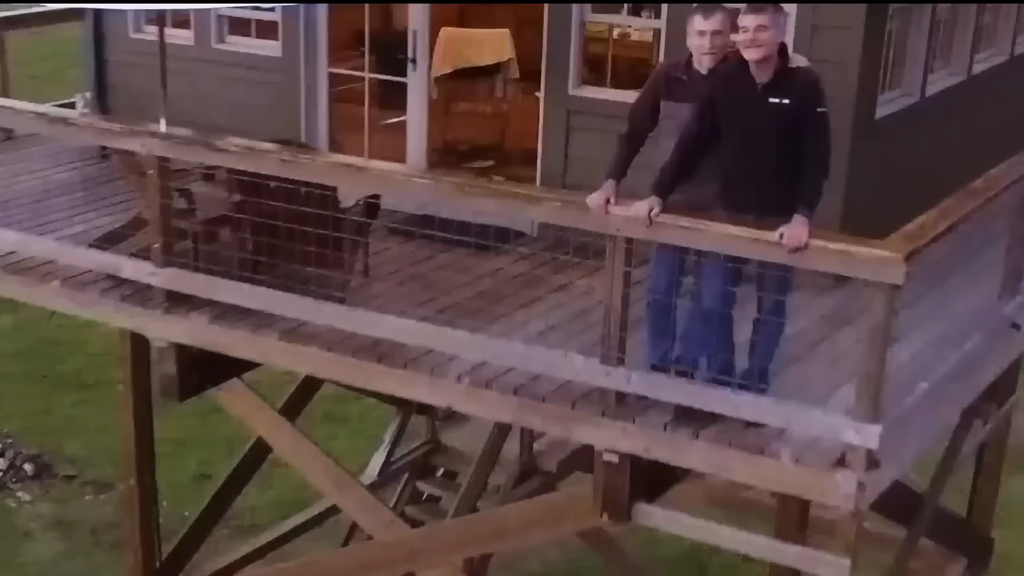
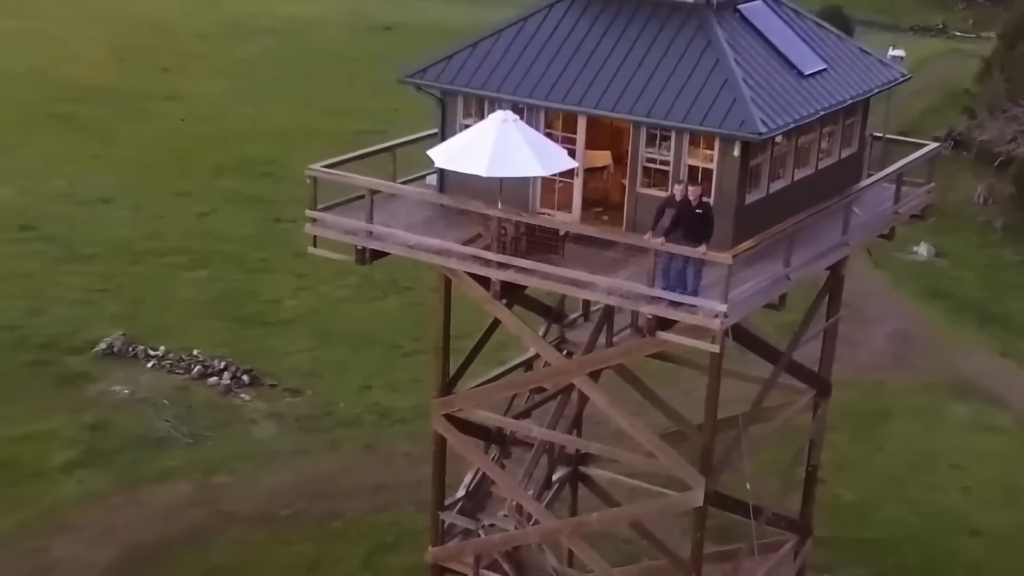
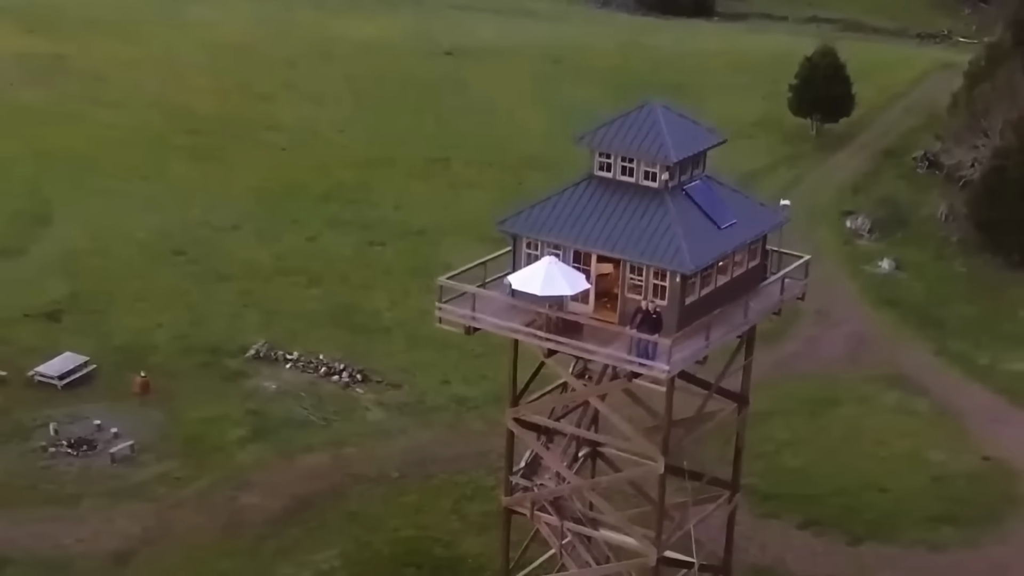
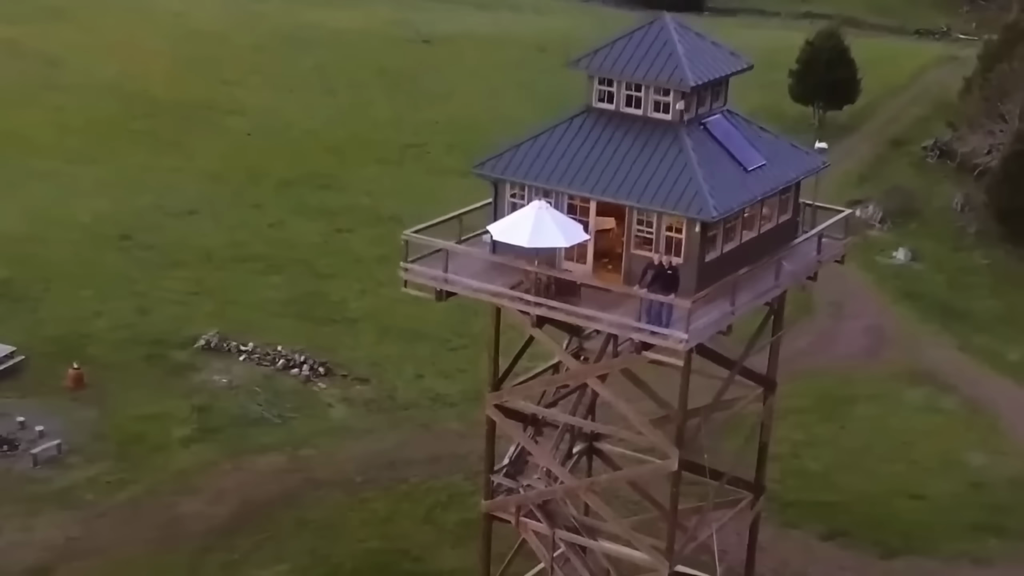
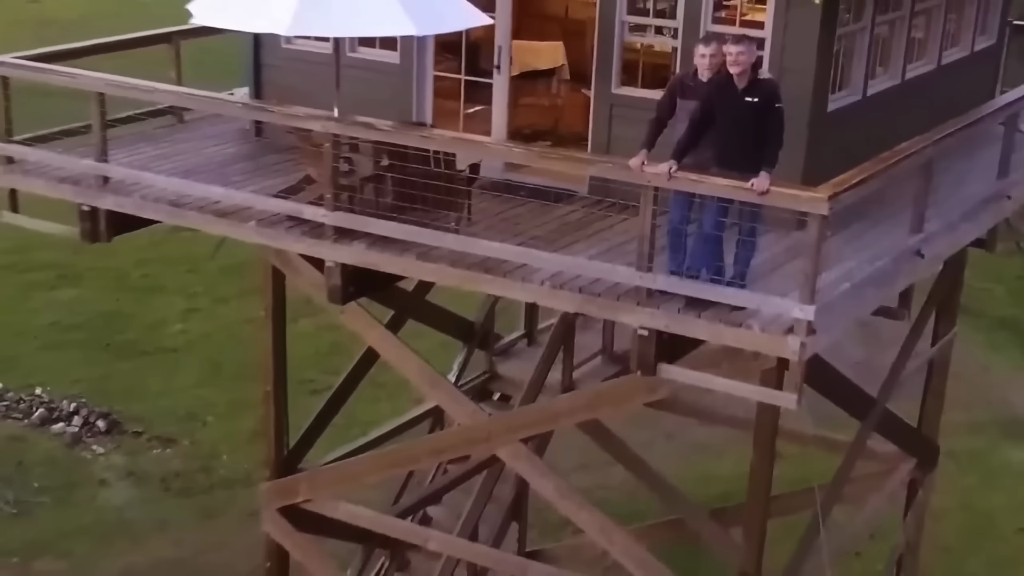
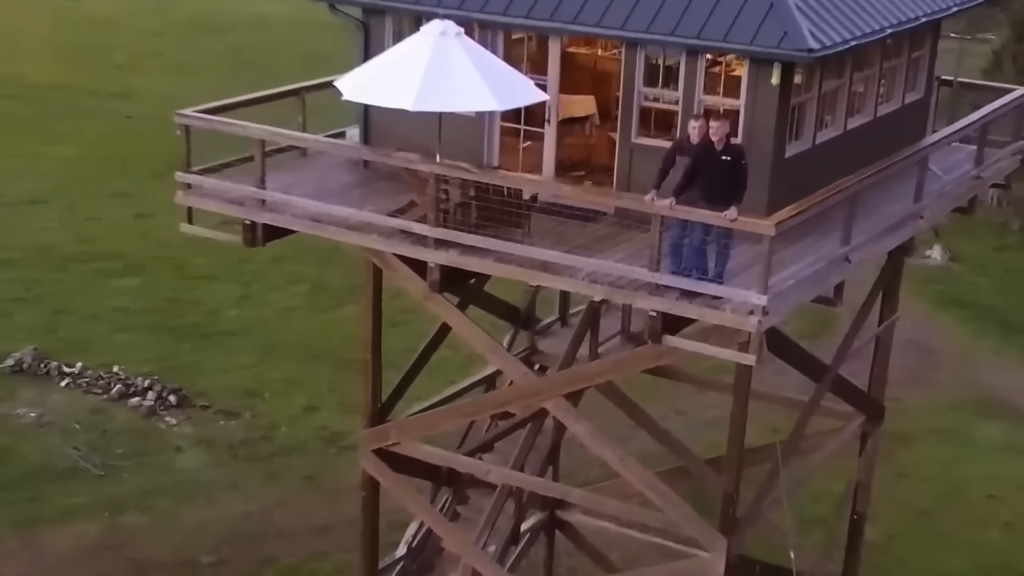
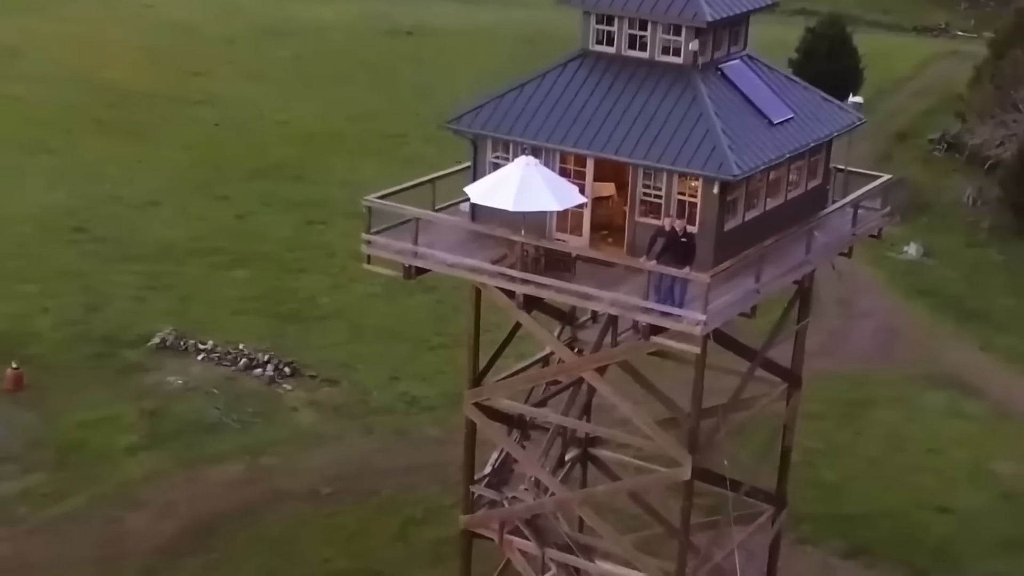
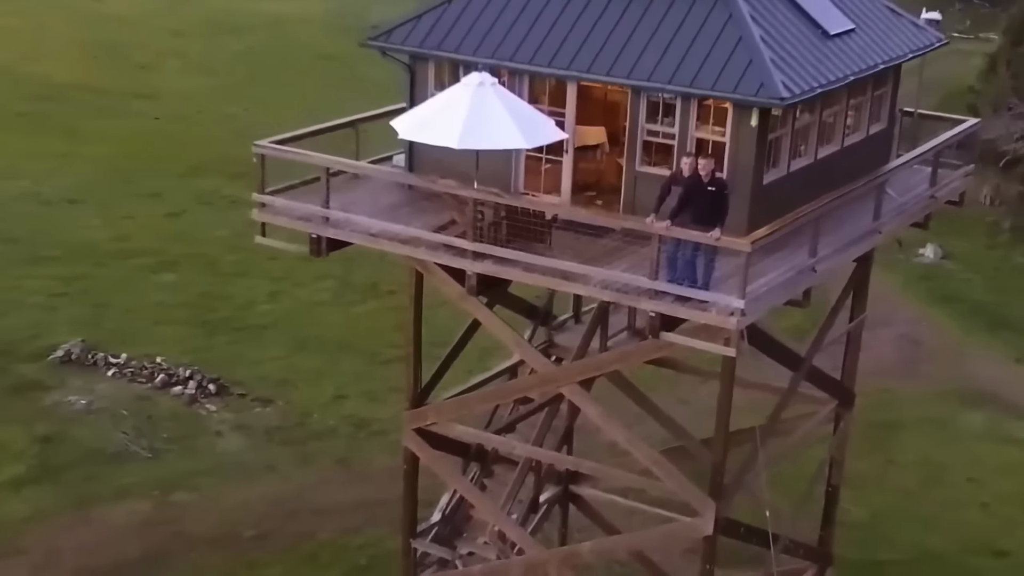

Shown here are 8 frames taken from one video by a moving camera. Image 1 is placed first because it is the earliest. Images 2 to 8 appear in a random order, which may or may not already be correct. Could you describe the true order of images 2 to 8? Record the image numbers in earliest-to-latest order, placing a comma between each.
5, 6, 8, 2, 7, 4, 3
